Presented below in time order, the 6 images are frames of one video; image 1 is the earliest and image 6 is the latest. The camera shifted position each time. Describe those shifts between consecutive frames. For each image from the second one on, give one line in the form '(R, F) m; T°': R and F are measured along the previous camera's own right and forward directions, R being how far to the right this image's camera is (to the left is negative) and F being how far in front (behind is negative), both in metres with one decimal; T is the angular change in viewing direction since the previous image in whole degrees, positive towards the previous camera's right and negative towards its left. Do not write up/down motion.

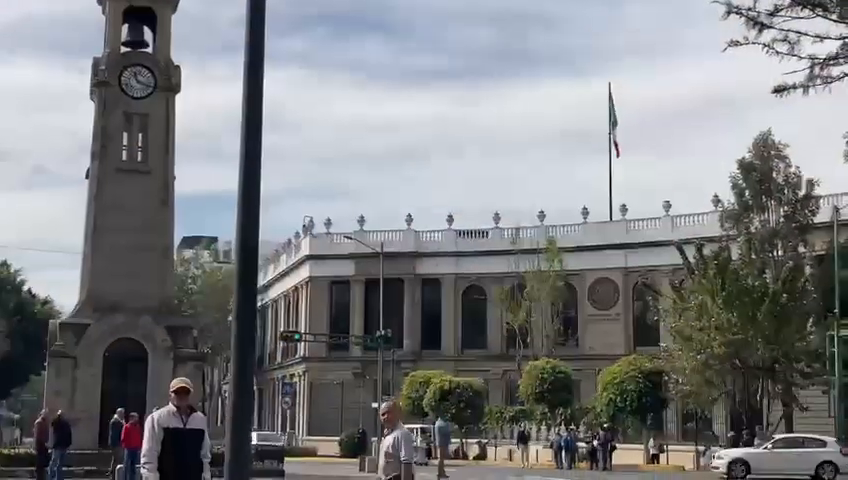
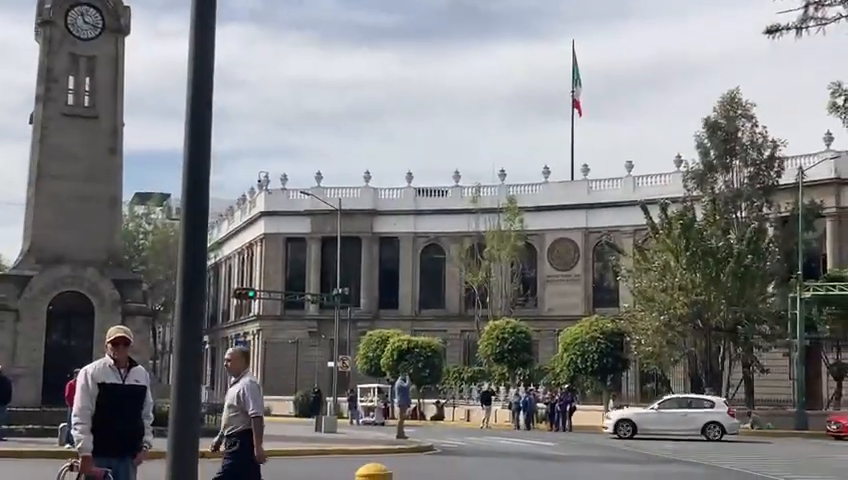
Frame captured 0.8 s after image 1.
(-0.2, +1.3) m; +2°
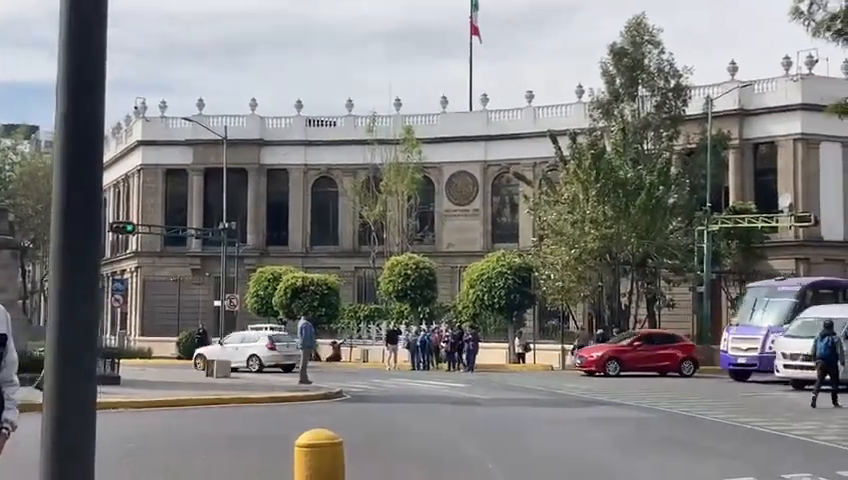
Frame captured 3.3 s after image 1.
(-0.7, +3.0) m; +6°
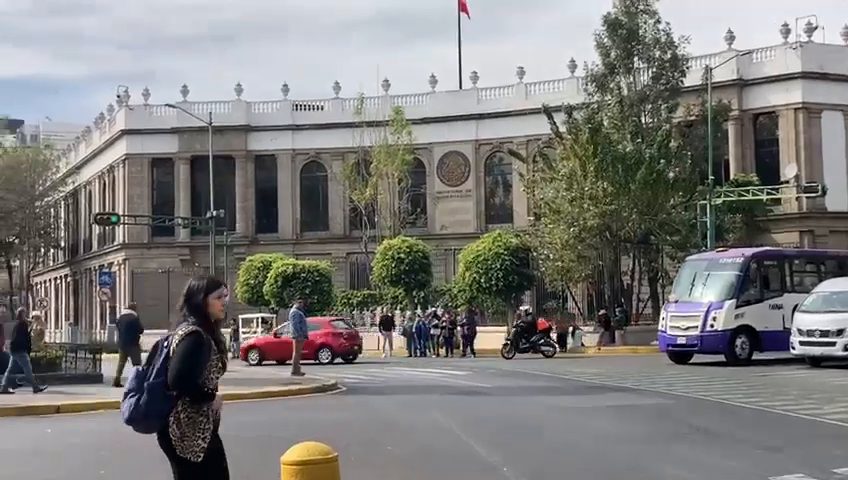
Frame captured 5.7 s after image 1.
(-0.1, +1.5) m; 0°
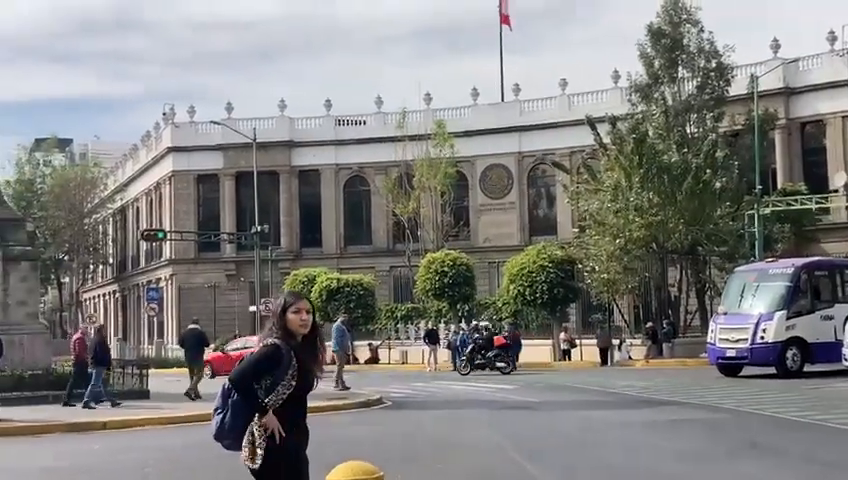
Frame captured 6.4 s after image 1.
(0.0, +0.1) m; -2°
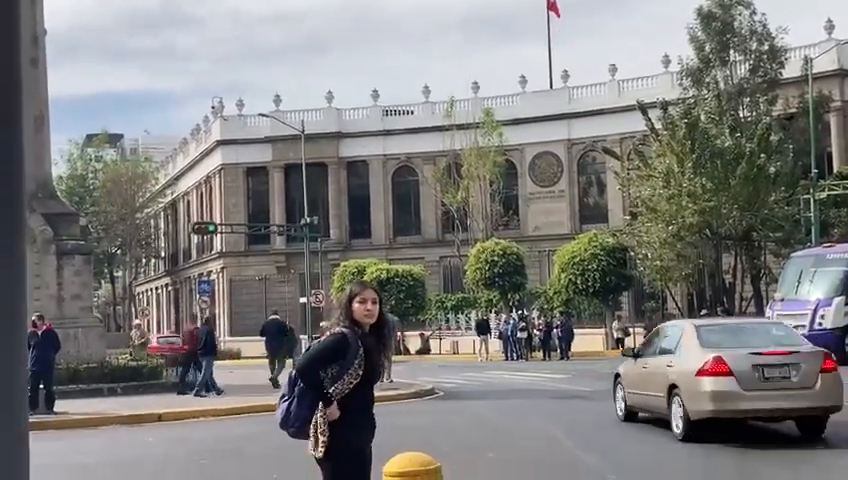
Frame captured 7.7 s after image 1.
(0.0, +0.2) m; -3°
